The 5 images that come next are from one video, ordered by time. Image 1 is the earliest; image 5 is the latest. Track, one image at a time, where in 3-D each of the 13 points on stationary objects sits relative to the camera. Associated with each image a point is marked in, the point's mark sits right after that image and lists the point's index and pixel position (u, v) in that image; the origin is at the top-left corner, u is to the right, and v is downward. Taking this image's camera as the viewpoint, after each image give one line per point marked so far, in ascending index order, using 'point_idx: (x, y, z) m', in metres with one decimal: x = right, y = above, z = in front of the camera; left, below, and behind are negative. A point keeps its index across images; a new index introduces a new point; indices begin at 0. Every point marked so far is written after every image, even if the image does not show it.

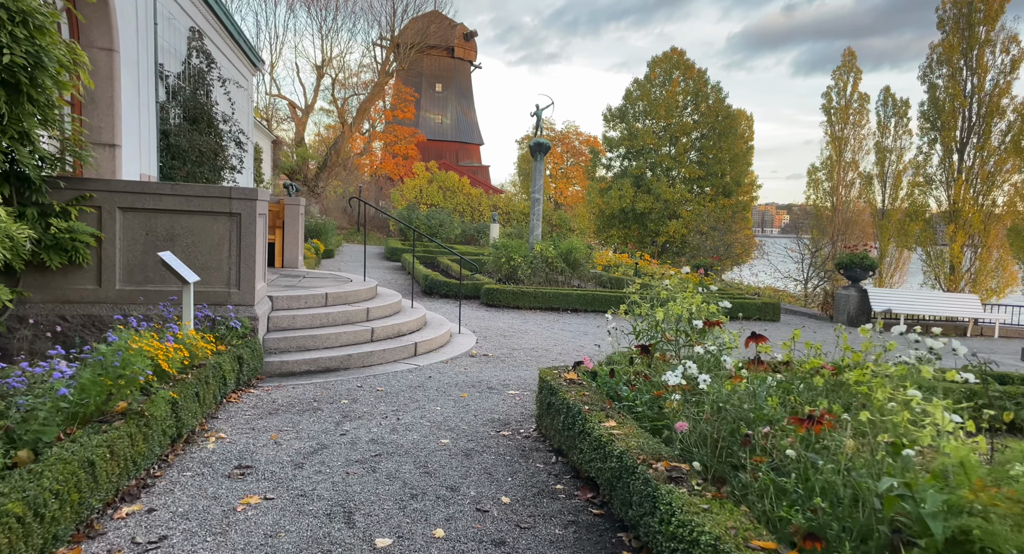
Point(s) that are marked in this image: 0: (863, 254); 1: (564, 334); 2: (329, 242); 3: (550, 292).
0: (+5.2, +0.3, +10.5) m
1: (+0.6, -0.7, +8.3) m
2: (-4.9, +0.9, +18.8) m
3: (+0.6, -0.2, +10.4) m
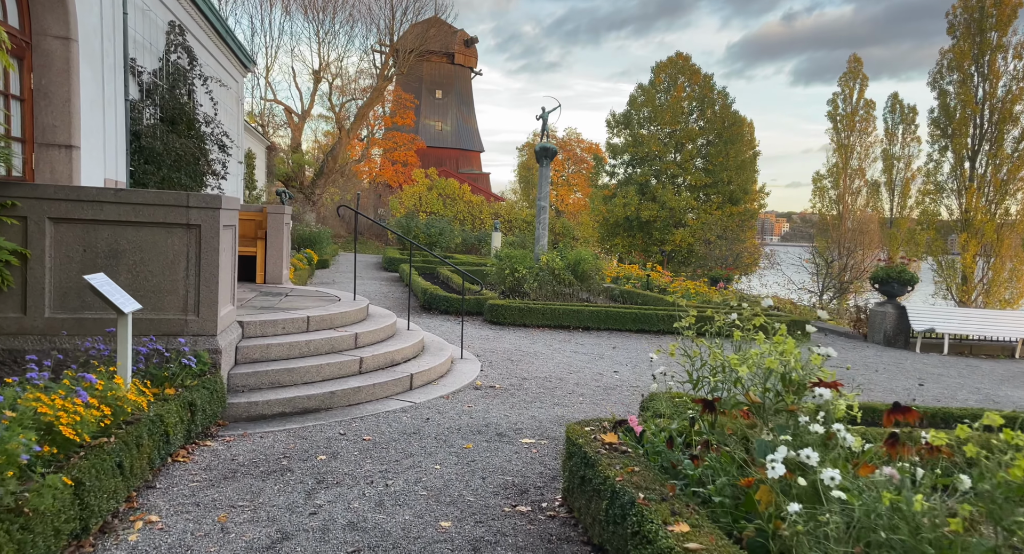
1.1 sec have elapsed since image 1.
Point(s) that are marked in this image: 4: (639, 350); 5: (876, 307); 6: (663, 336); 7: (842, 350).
0: (+5.3, +0.1, +9.6) m
1: (+0.7, -0.9, +7.4) m
2: (-4.8, +0.6, +18.0) m
3: (+0.7, -0.4, +9.6) m
4: (+1.5, -0.9, +8.2) m
5: (+5.1, -0.4, +9.9) m
6: (+2.1, -0.8, +9.7) m
7: (+4.4, -1.0, +9.3) m
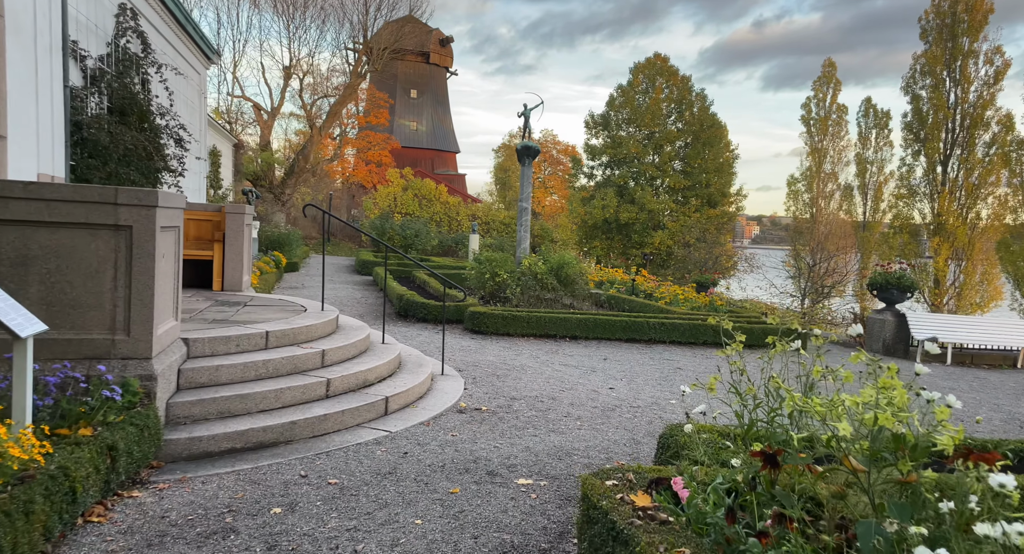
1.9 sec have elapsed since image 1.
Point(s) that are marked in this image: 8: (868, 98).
0: (+5.1, 0.0, +9.2) m
1: (+0.6, -0.9, +6.8) m
2: (-5.4, +0.6, +17.2) m
3: (+0.4, -0.5, +9.0) m
4: (+1.3, -1.0, +7.6) m
5: (+4.9, -0.5, +9.4) m
6: (+1.8, -0.9, +9.1) m
7: (+4.2, -1.1, +8.8) m
8: (+9.7, +4.8, +20.7) m
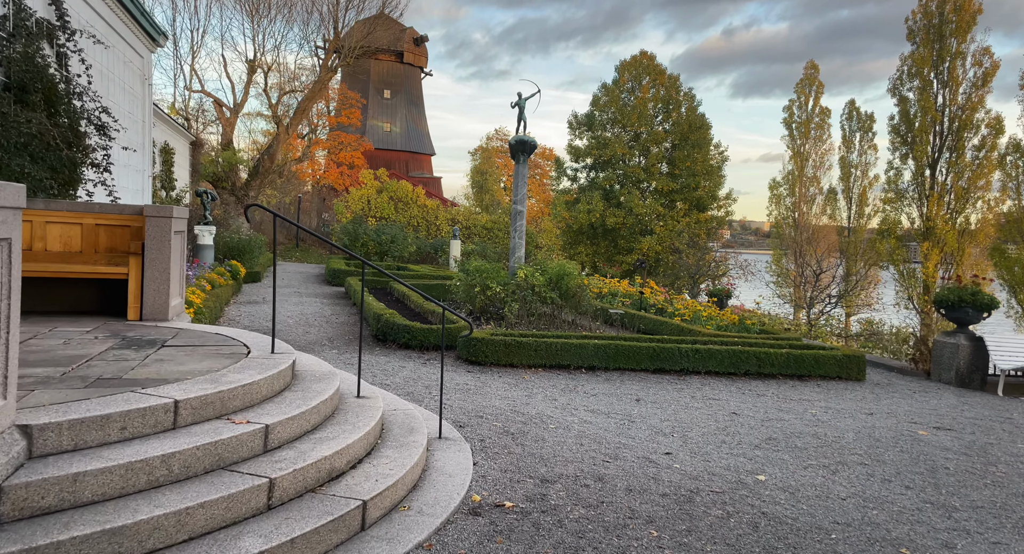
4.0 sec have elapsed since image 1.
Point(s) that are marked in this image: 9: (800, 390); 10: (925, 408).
0: (+5.1, -0.1, +7.8) m
1: (+0.7, -1.1, +5.2) m
2: (-5.6, +0.3, +15.4) m
3: (+0.5, -0.7, +7.4) m
4: (+1.4, -1.1, +6.0) m
5: (+4.9, -0.7, +8.0) m
6: (+1.9, -1.1, +7.6) m
7: (+4.2, -1.3, +7.4) m
8: (+9.2, +4.5, +19.4) m
9: (+3.0, -1.2, +7.4) m
10: (+4.0, -1.3, +6.8) m
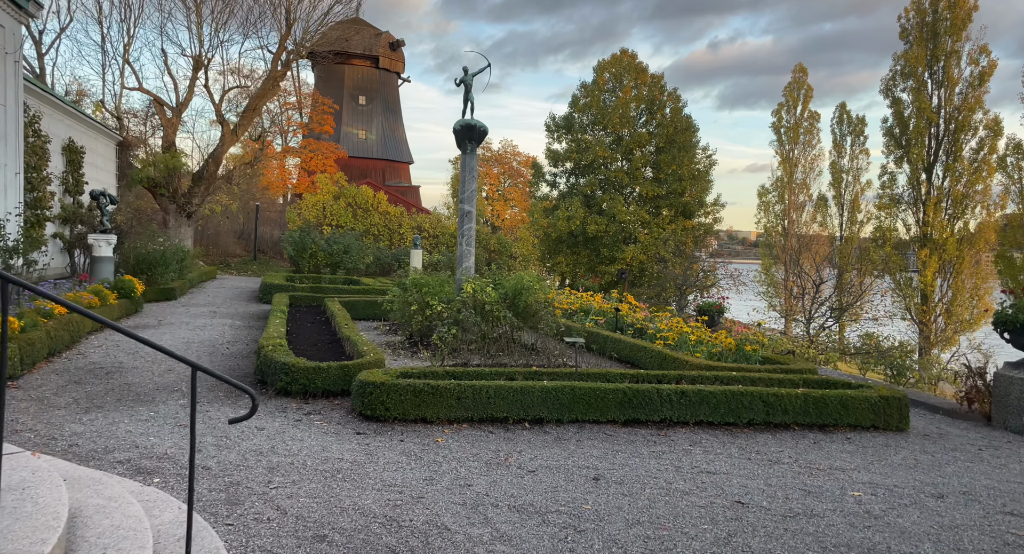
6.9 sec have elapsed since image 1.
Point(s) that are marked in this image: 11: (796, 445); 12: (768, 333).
0: (+4.5, -0.2, +5.8) m
1: (+0.1, -1.2, +3.2) m
2: (-6.4, 0.0, +13.2) m
3: (-0.2, -0.8, +5.3) m
4: (+0.8, -1.2, +4.0) m
5: (+4.3, -0.8, +6.0) m
6: (+1.2, -1.2, +5.5) m
7: (+3.6, -1.4, +5.4) m
8: (+8.4, +4.3, +17.6) m
9: (+2.4, -1.3, +5.3) m
10: (+3.4, -1.4, +4.8) m
11: (+2.2, -1.3, +5.5) m
12: (+4.4, -1.0, +12.0) m
